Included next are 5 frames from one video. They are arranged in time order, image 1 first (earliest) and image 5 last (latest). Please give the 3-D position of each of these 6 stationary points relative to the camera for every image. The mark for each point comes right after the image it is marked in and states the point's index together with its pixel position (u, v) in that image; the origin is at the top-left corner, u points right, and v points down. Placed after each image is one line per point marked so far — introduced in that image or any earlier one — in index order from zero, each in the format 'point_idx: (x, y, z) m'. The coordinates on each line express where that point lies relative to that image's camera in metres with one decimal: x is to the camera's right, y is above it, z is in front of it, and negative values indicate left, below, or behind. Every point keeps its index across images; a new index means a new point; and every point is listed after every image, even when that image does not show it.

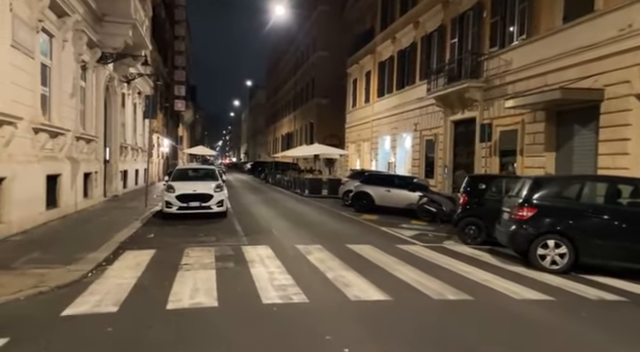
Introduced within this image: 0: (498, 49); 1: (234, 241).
0: (+7.9, +5.6, +18.9) m
1: (-2.1, -1.6, +10.3) m
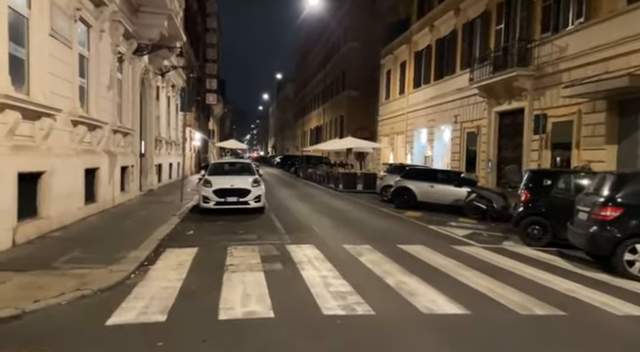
0: (+9.5, +5.8, +17.6) m
1: (-1.0, -1.4, +9.8) m
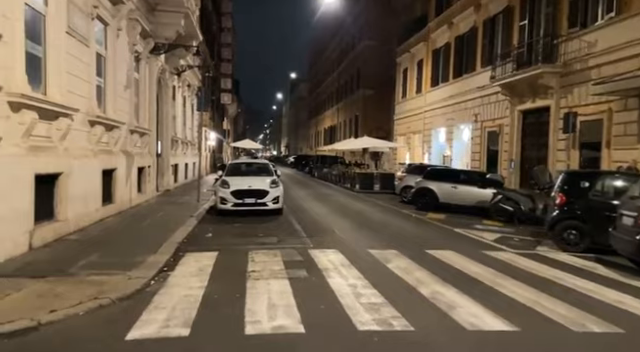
0: (+10.2, +5.8, +16.9) m
1: (-0.5, -1.5, +9.4) m
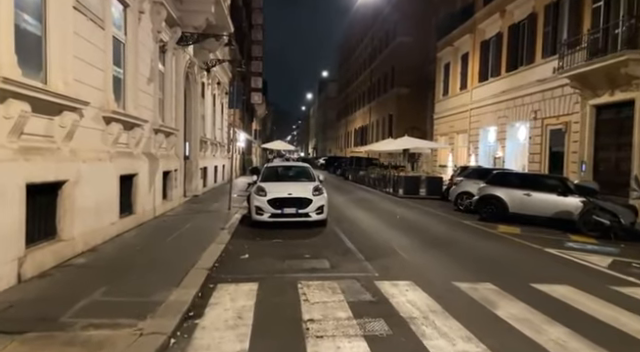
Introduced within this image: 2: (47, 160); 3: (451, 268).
0: (+11.8, +5.6, +14.3) m
1: (+0.6, -1.6, +7.4) m
2: (-4.2, +0.2, +6.6) m
3: (+2.3, -1.6, +7.6) m
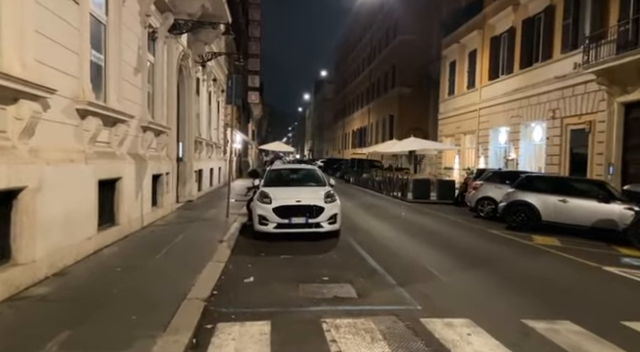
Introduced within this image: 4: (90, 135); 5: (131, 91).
0: (+12.1, +5.5, +12.9) m
1: (+1.0, -1.7, +5.9) m
2: (-3.8, +0.2, +5.0) m
3: (+2.7, -1.7, +6.1) m
4: (-4.2, +0.8, +7.8) m
5: (-4.5, +2.0, +10.2) m
